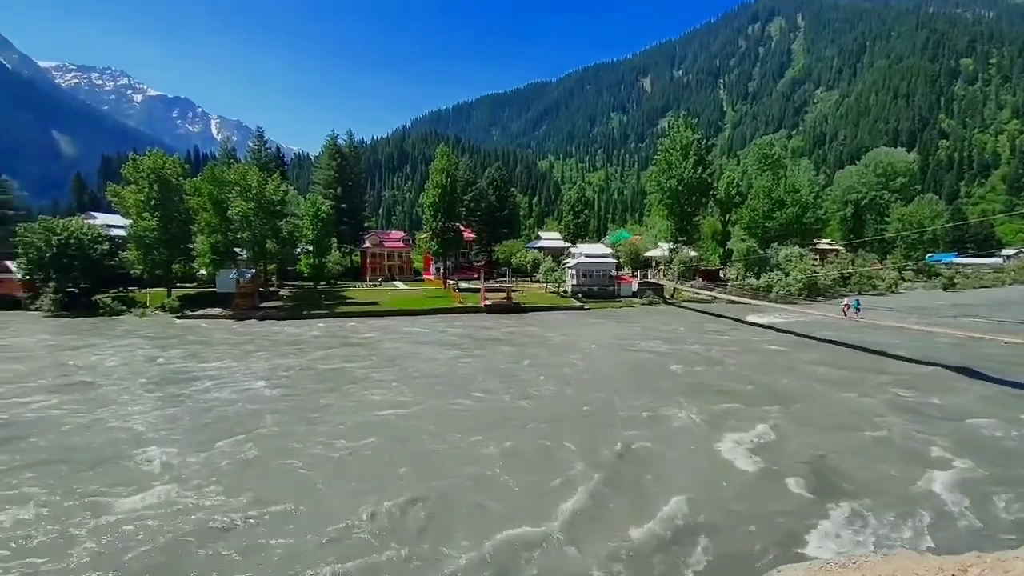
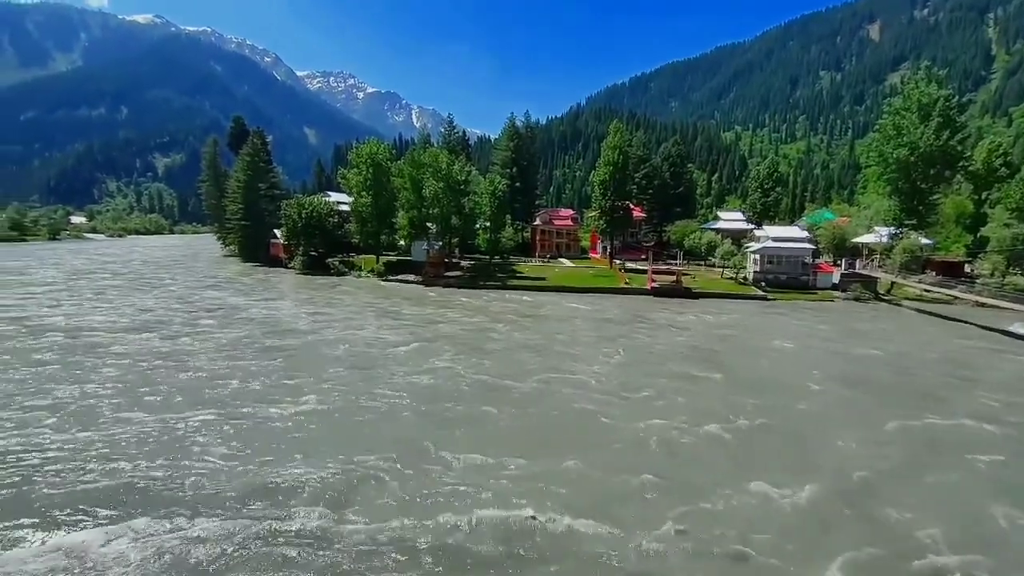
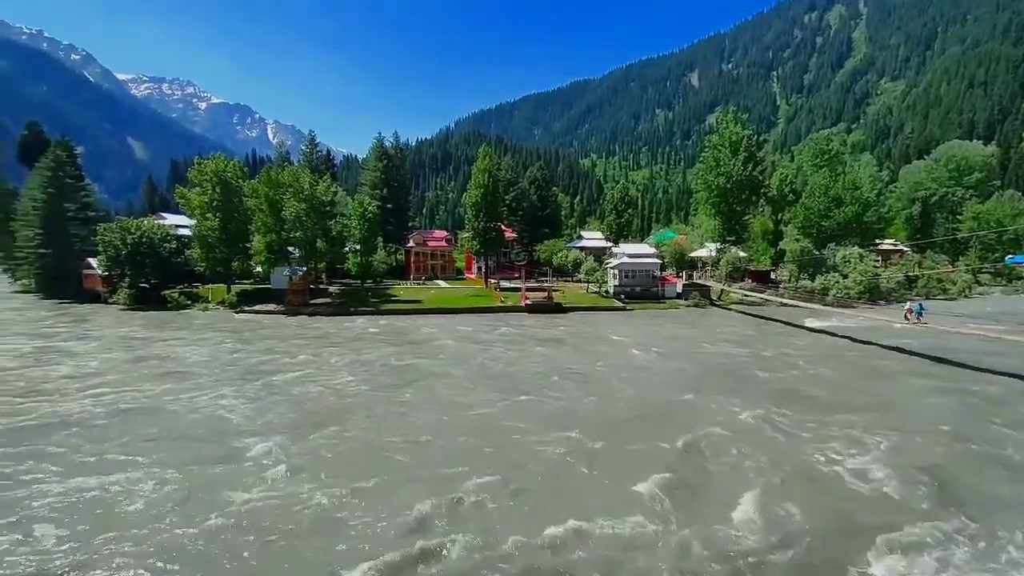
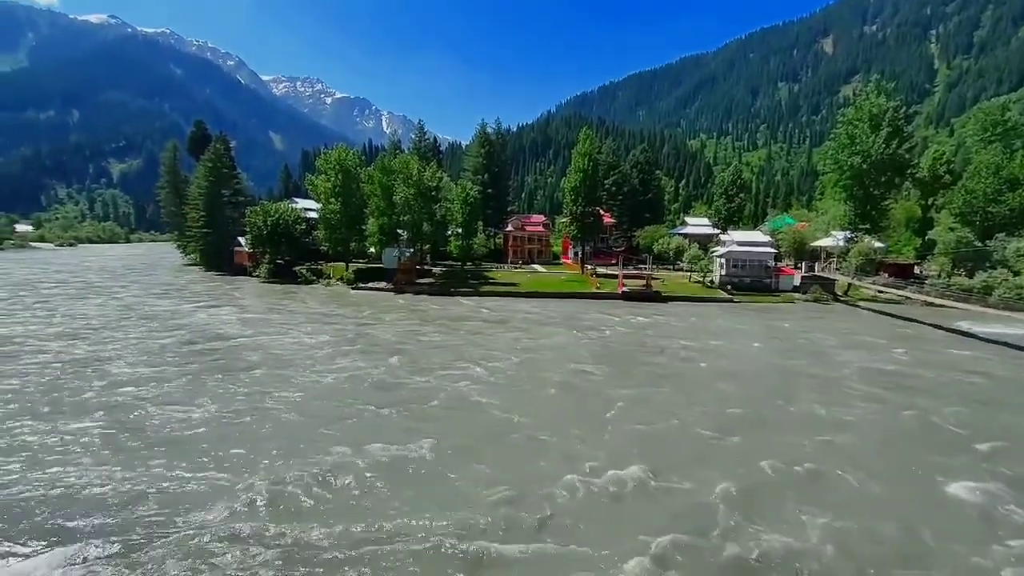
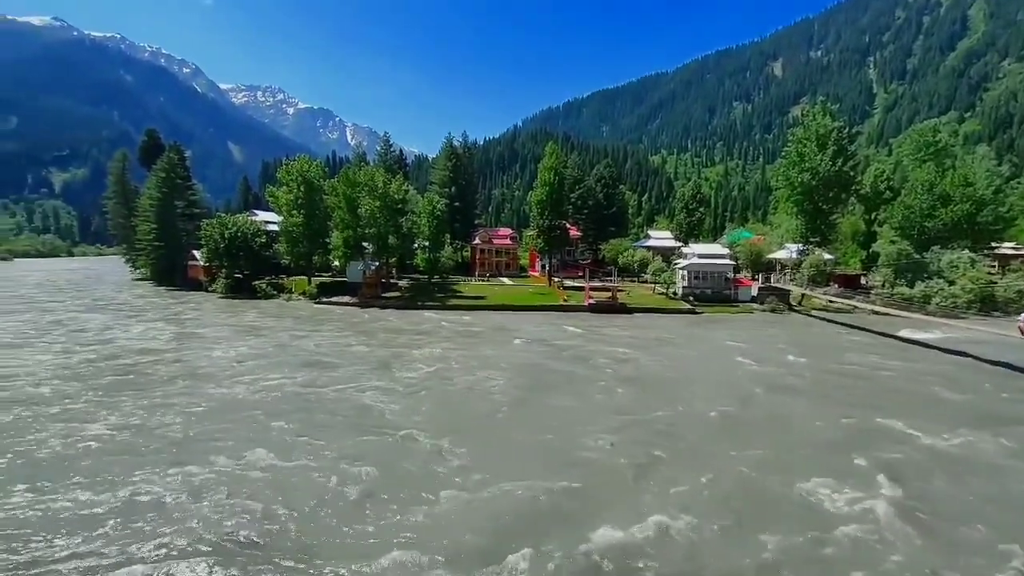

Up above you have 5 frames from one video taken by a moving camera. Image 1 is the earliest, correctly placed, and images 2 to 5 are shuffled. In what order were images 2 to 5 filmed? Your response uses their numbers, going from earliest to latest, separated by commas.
3, 5, 4, 2
